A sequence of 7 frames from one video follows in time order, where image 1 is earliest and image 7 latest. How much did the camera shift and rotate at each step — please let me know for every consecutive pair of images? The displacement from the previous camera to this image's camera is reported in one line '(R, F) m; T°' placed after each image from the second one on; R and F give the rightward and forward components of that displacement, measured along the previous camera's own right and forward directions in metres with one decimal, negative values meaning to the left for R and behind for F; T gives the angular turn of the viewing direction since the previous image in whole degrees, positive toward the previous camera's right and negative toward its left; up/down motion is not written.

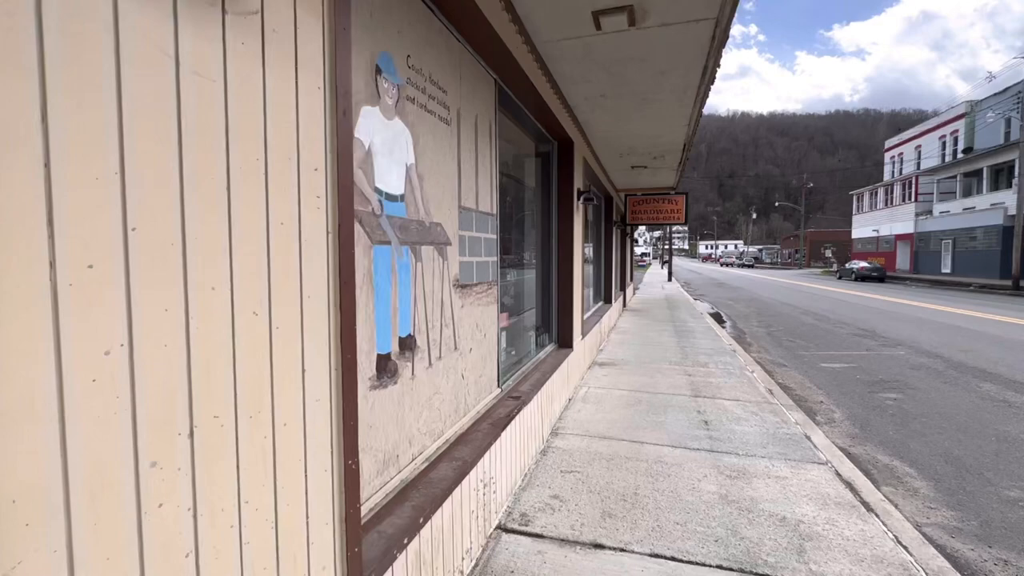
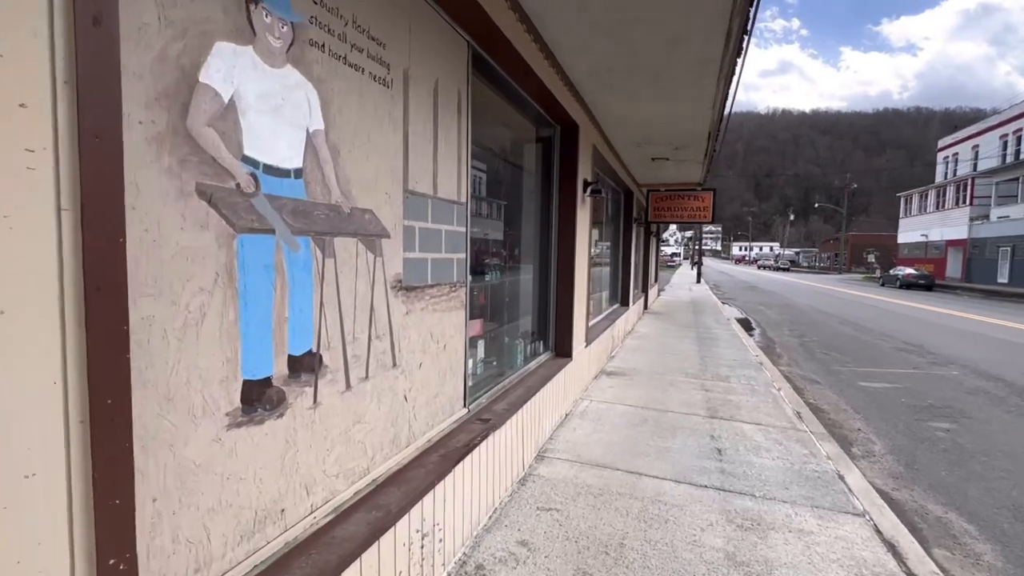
(+0.3, +0.5) m; -3°
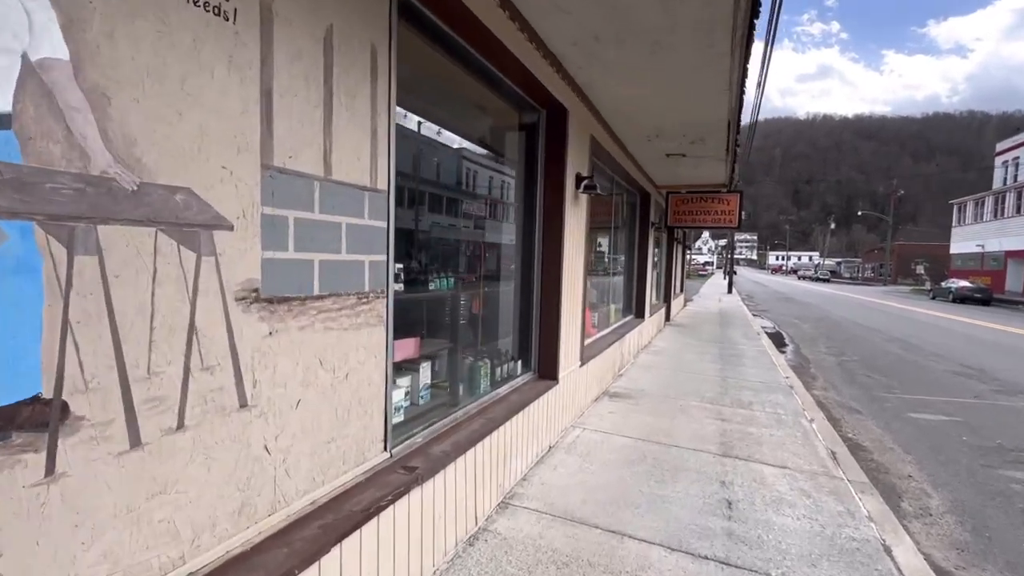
(+0.4, +0.6) m; -4°
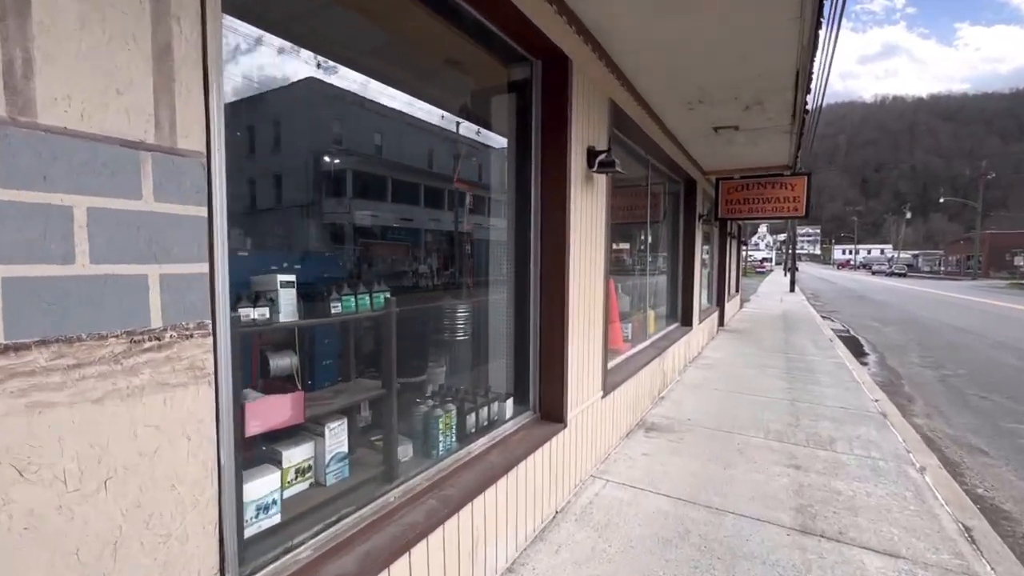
(+0.4, +1.0) m; -6°
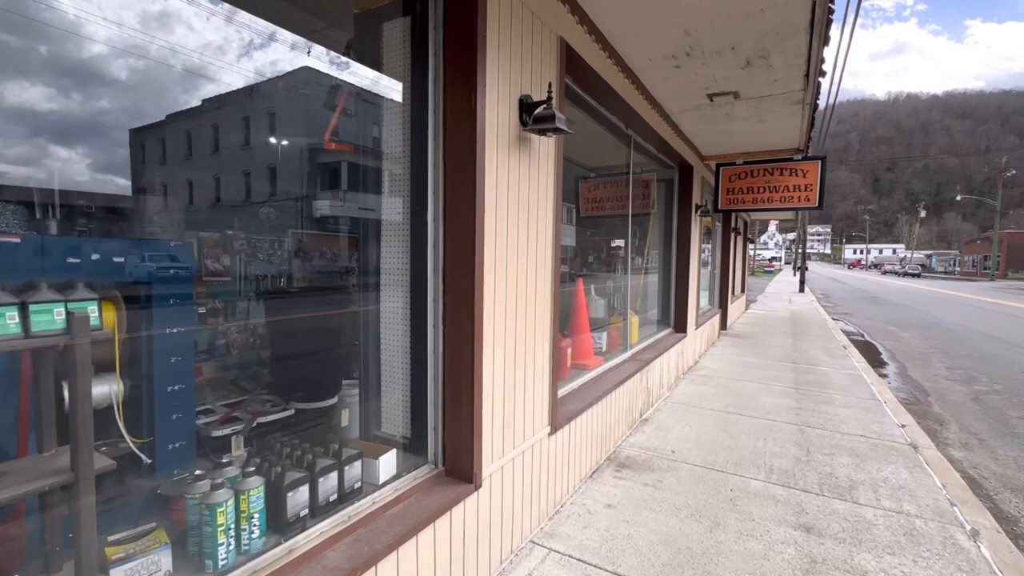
(+0.5, +0.9) m; -1°
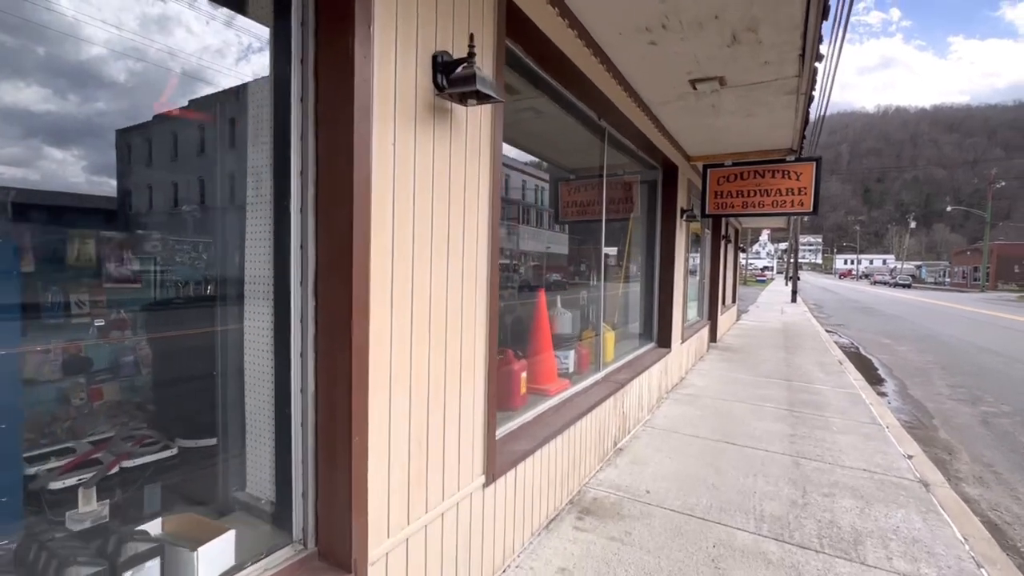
(+0.3, +0.5) m; +1°
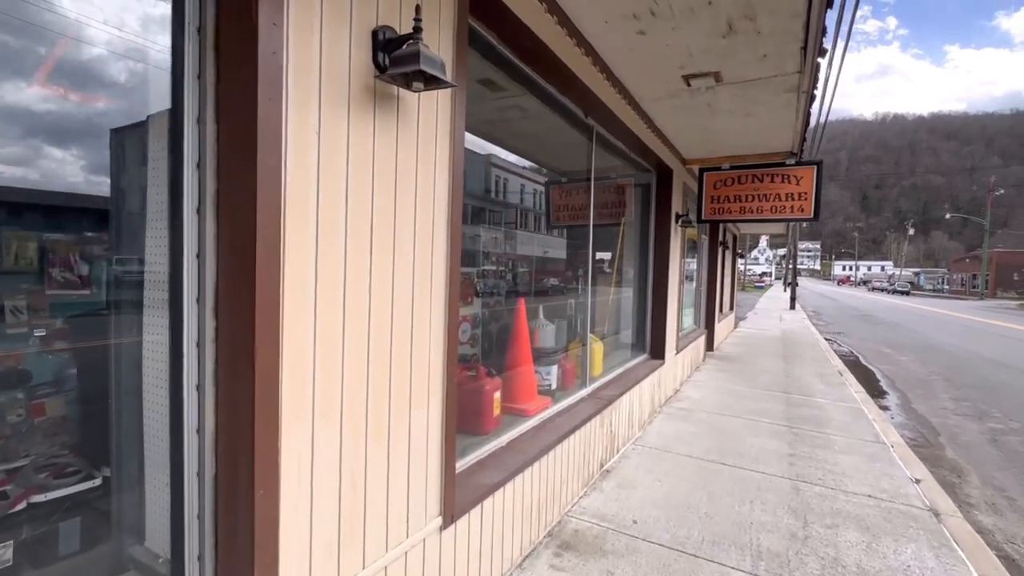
(+0.1, +0.3) m; 0°
